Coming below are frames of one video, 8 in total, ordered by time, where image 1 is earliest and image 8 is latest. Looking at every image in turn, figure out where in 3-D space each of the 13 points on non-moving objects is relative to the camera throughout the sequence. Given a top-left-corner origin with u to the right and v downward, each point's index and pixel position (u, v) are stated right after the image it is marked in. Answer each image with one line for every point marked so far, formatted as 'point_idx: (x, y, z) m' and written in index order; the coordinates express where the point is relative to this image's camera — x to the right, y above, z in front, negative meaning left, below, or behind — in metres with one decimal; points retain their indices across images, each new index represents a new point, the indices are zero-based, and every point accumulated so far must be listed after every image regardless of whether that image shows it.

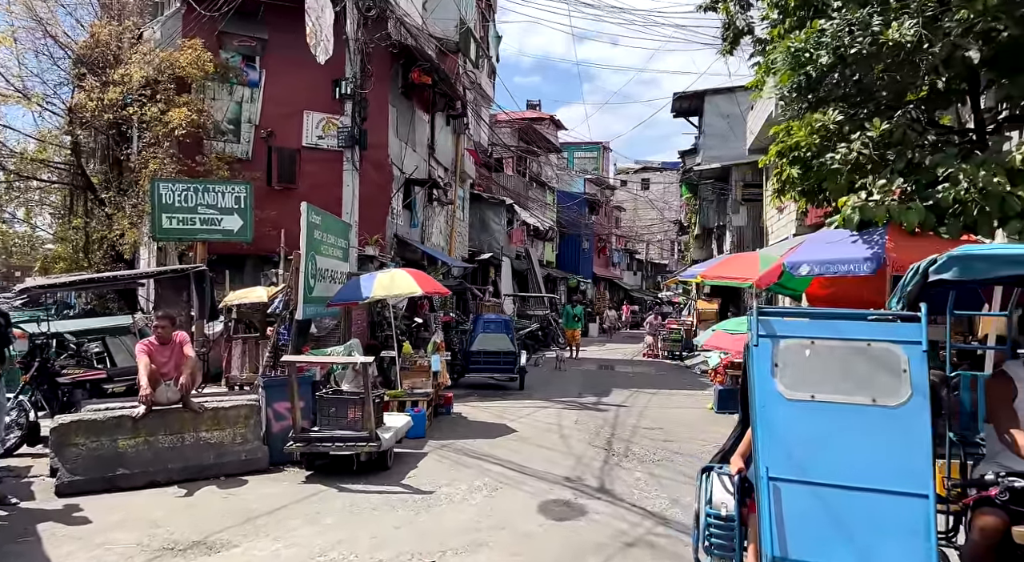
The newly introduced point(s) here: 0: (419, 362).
0: (-1.2, -1.0, +12.3) m
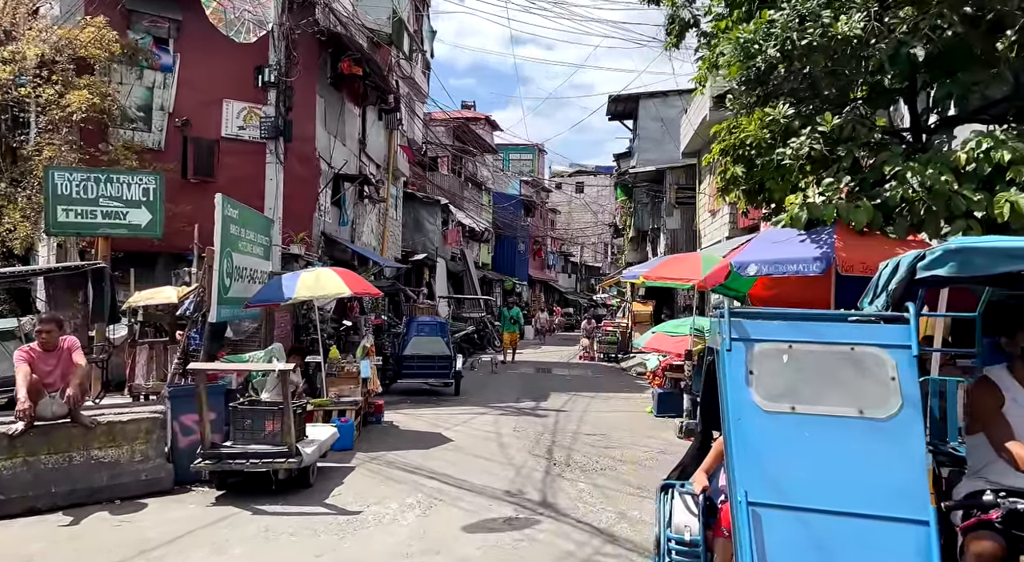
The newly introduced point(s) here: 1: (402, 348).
0: (-2.0, -1.0, +11.5) m
1: (-1.9, -1.2, +16.5) m
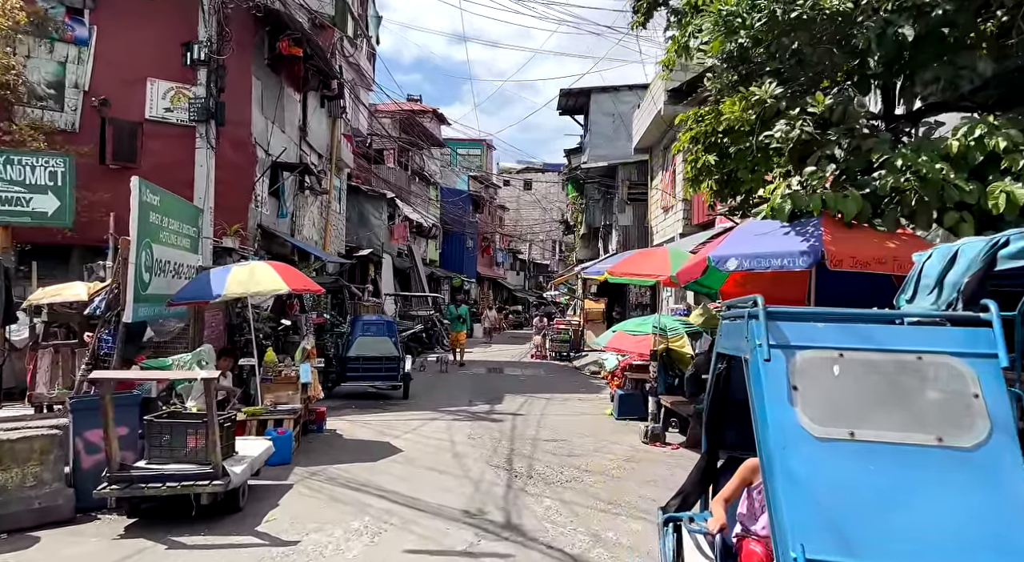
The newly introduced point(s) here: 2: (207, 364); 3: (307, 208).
0: (-2.5, -1.0, +10.4) m
1: (-2.6, -1.1, +15.4) m
2: (-3.0, -0.8, +9.7) m
3: (-4.3, +1.5, +20.3) m
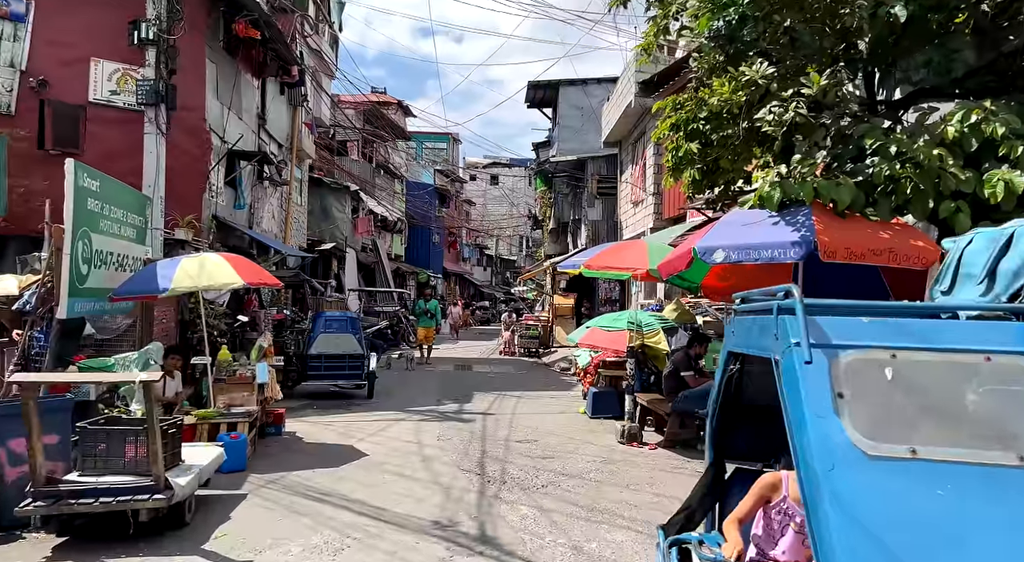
0: (-2.8, -0.9, +9.7) m
1: (-3.1, -1.0, +14.7) m
2: (-3.3, -0.8, +9.0) m
3: (-5.0, +1.6, +19.5) m
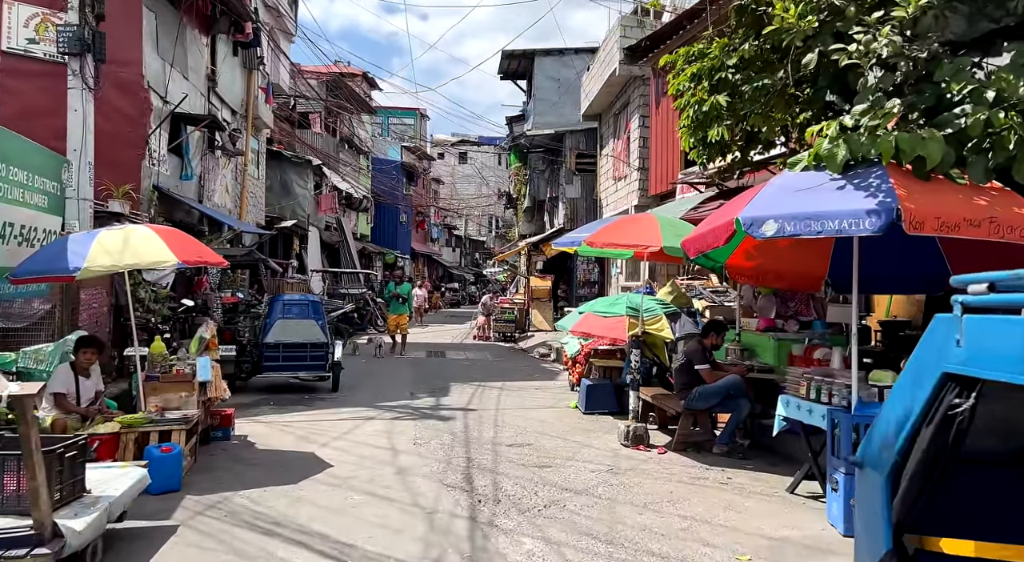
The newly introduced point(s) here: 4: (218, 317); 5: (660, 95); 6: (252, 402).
0: (-2.8, -0.7, +8.2) m
1: (-3.4, -0.7, +13.1) m
2: (-3.4, -0.6, +7.4) m
3: (-5.4, +2.0, +17.8) m
4: (-4.2, -0.5, +13.9) m
5: (+3.1, +3.9, +20.0) m
6: (-3.3, -1.5, +12.1) m
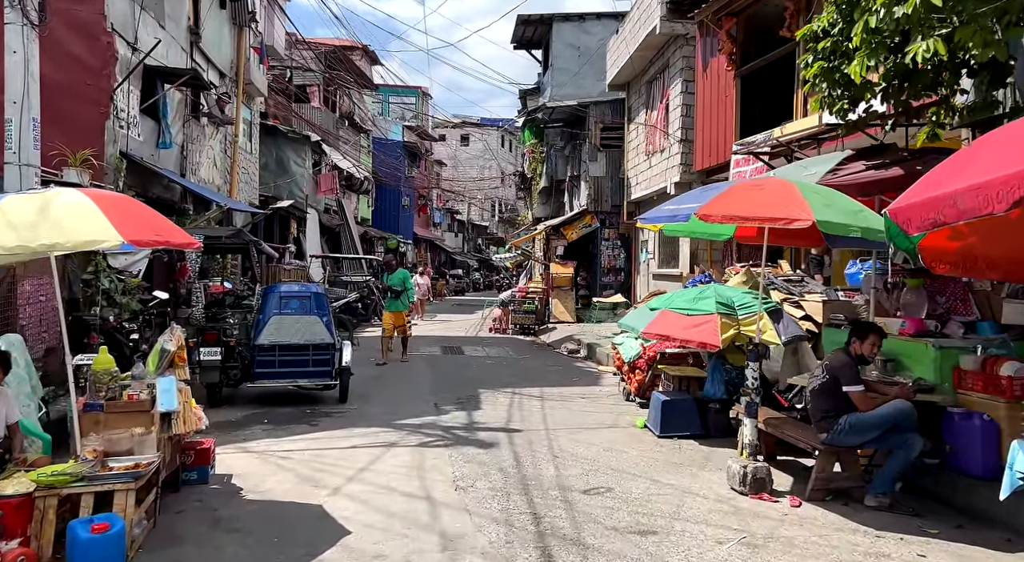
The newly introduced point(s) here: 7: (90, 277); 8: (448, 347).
0: (-2.3, -0.7, +5.8) m
1: (-2.9, -0.6, +10.7) m
2: (-2.8, -0.5, +5.0) m
3: (-4.9, +2.2, +15.3) m
4: (-3.7, -0.4, +11.5) m
5: (+3.6, +4.1, +17.6) m
6: (-2.7, -1.4, +9.7) m
7: (-4.5, 0.0, +10.3) m
8: (-1.3, -1.3, +19.0) m
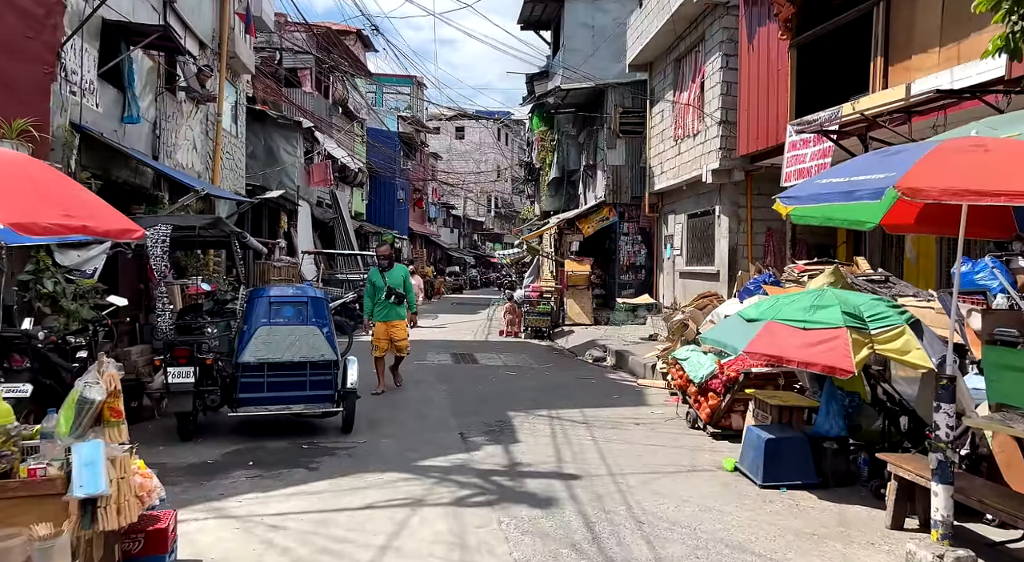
0: (-1.8, -0.7, +3.6) m
1: (-2.4, -0.6, +8.6) m
2: (-2.4, -0.6, +2.8) m
3: (-4.5, +2.2, +13.2) m
4: (-3.3, -0.4, +9.3) m
5: (+3.9, +4.1, +15.5) m
6: (-2.3, -1.4, +7.6) m
7: (-4.1, 0.0, +8.1) m
8: (-1.0, -1.3, +16.9) m
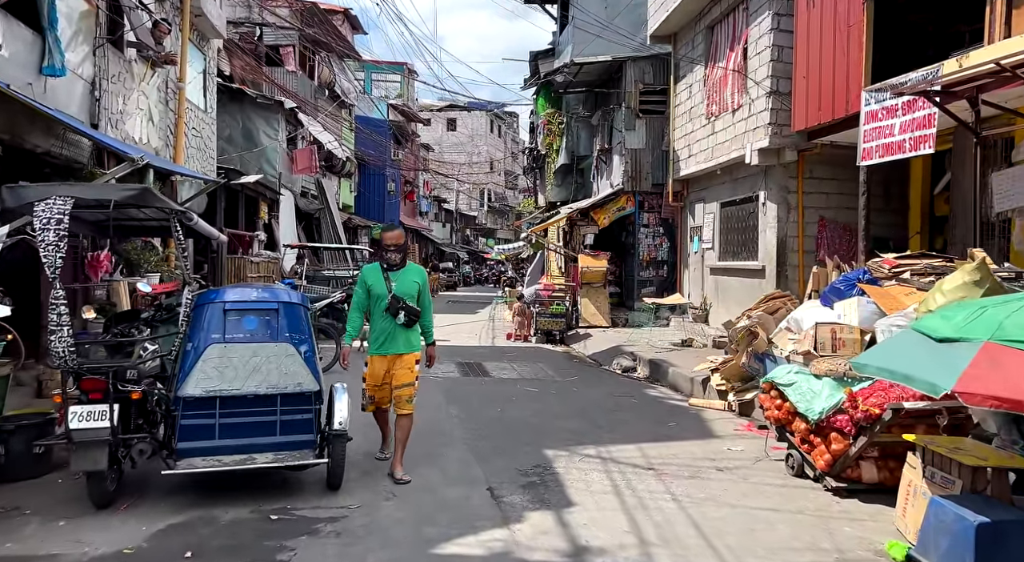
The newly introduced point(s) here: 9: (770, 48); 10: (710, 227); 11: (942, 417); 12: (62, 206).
0: (-1.4, -0.7, +1.1) m
1: (-2.1, -0.6, +6.1) m
2: (-1.9, -0.6, +0.3) m
3: (-4.2, +2.2, +10.6) m
4: (-3.0, -0.4, +6.8) m
5: (+4.2, +4.1, +13.0) m
6: (-2.0, -1.4, +5.1) m
7: (-3.7, 0.0, +5.6) m
8: (-0.7, -1.2, +14.4) m
9: (+3.9, +3.5, +14.5) m
10: (+3.8, +1.0, +18.3) m
11: (+2.8, -0.9, +6.3) m
12: (-2.8, +0.5, +6.0) m
